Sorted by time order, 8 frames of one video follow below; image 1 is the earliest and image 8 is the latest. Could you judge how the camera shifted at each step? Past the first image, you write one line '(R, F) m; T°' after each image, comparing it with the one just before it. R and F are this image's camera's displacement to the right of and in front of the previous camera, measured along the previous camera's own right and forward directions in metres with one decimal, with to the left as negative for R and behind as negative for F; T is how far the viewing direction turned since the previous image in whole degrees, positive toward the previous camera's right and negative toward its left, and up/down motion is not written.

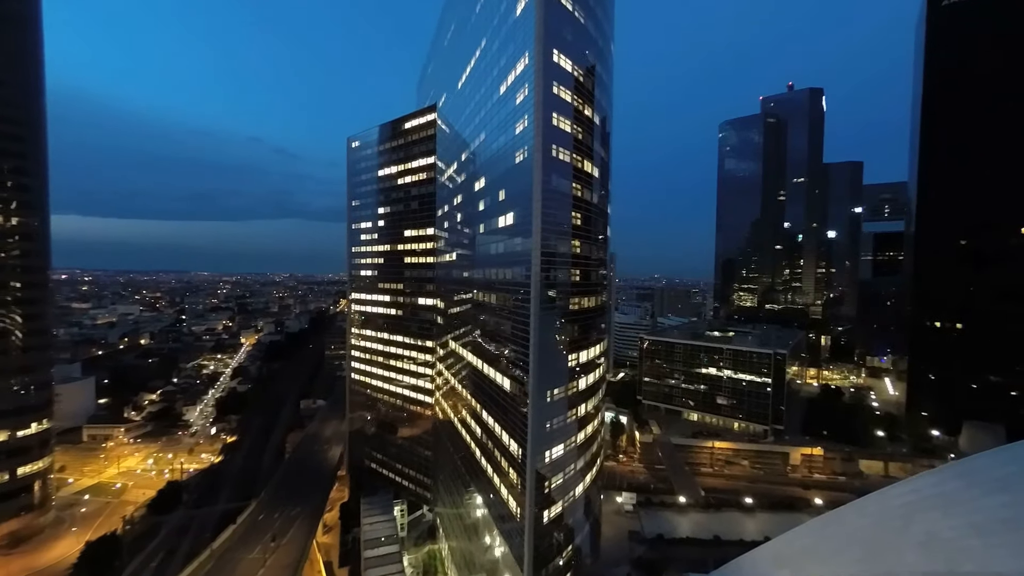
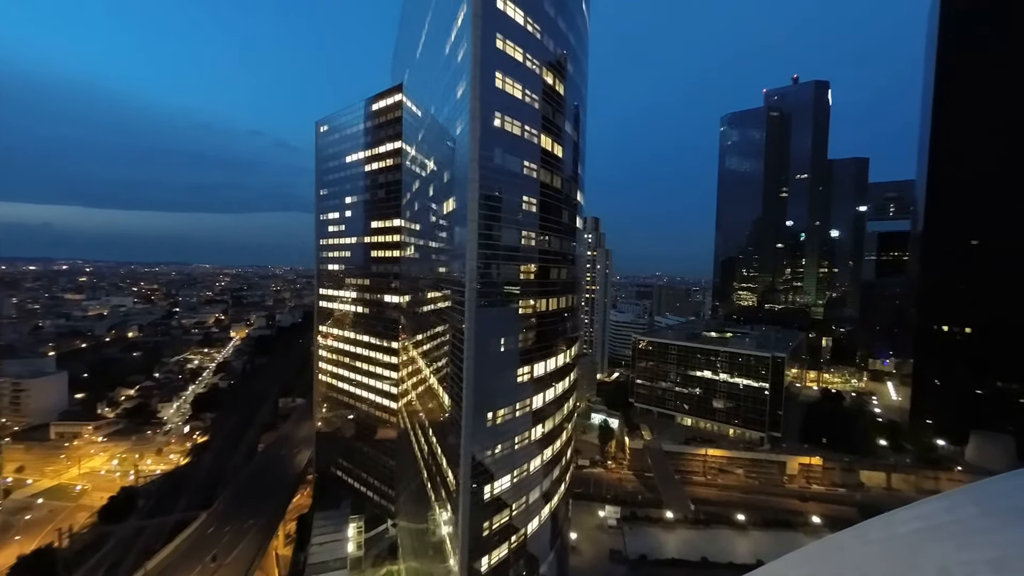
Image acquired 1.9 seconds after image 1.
(+1.4, +1.9) m; 0°
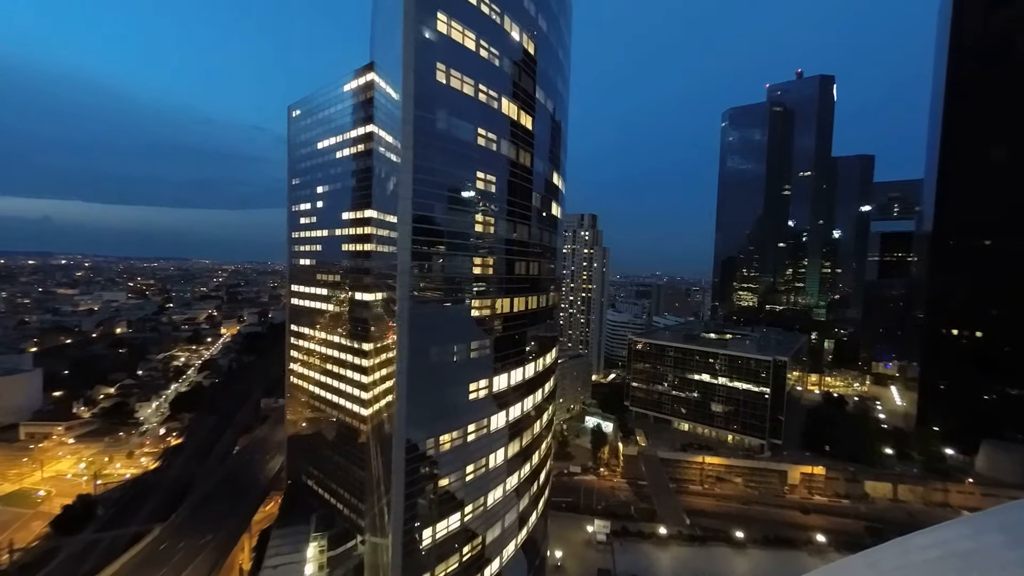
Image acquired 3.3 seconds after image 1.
(+0.9, +1.7) m; 0°
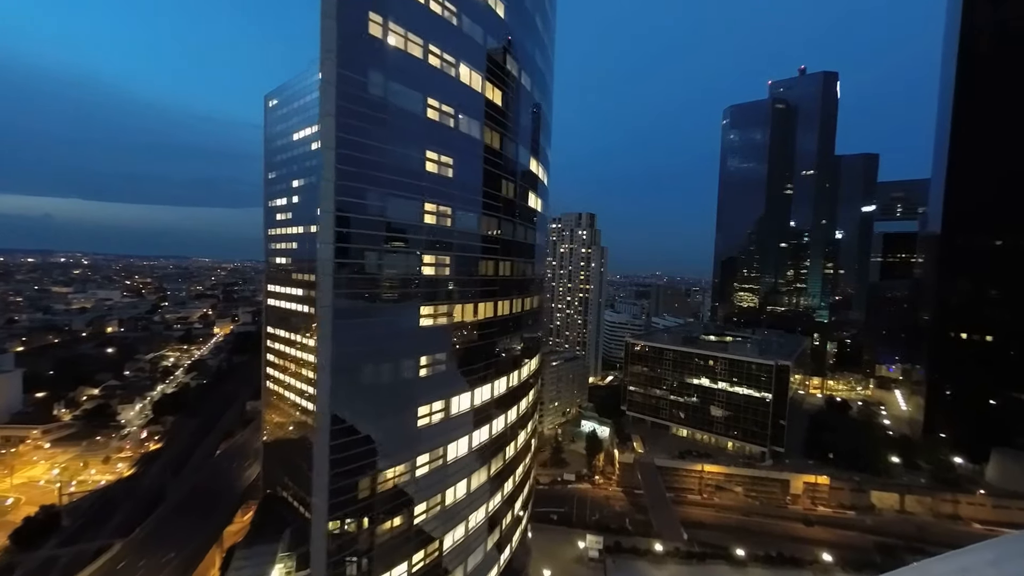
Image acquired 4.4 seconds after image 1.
(+0.6, +1.3) m; 0°
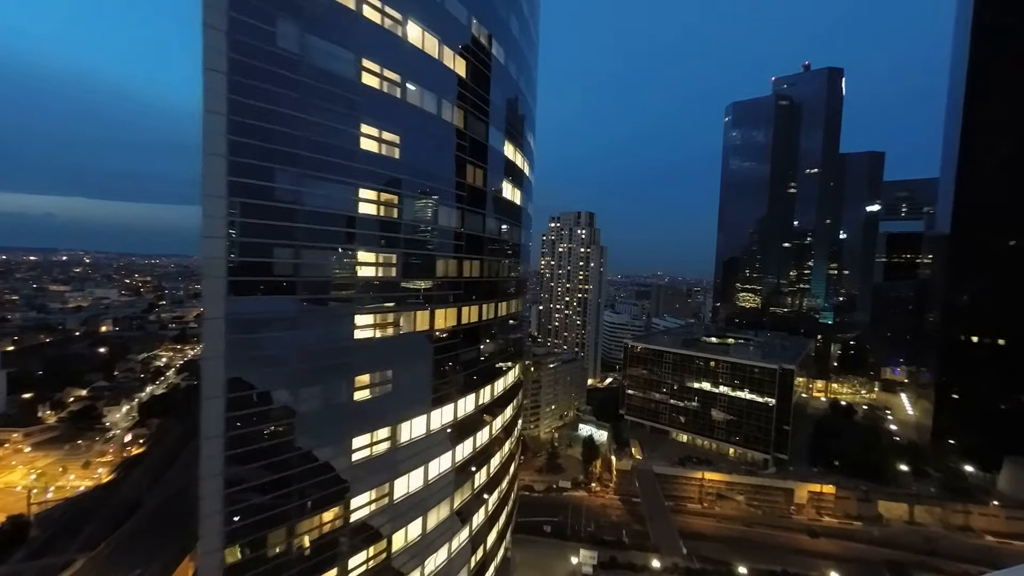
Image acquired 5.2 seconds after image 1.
(+0.5, +1.2) m; 0°
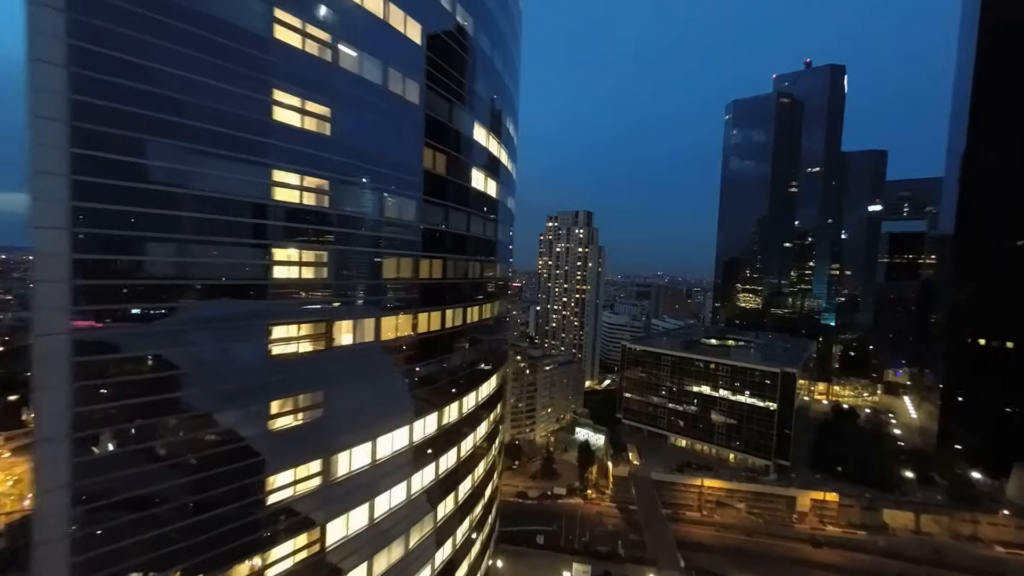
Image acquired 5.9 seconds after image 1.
(+0.5, +1.0) m; 0°
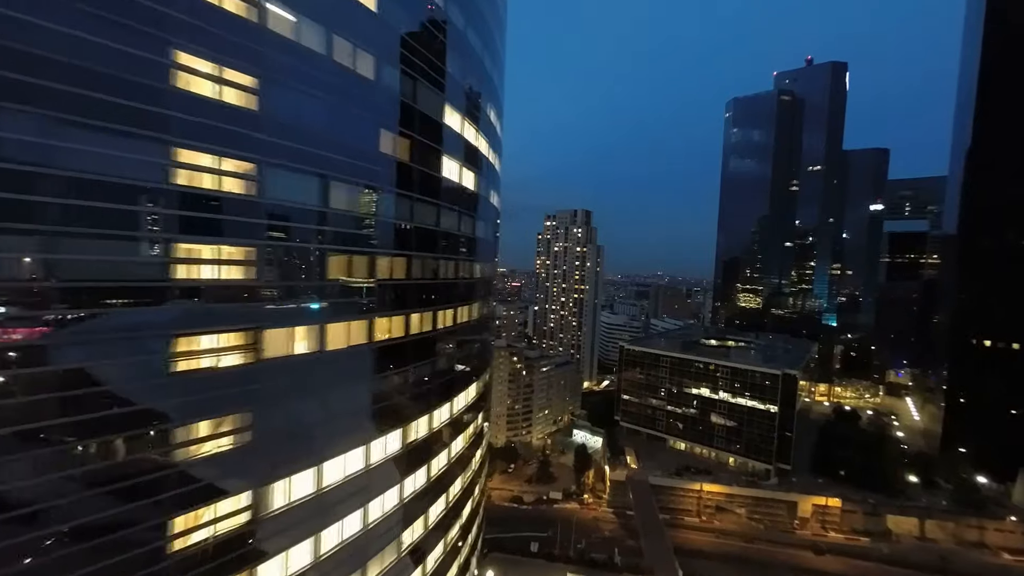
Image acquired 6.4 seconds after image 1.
(+0.4, +0.7) m; 0°
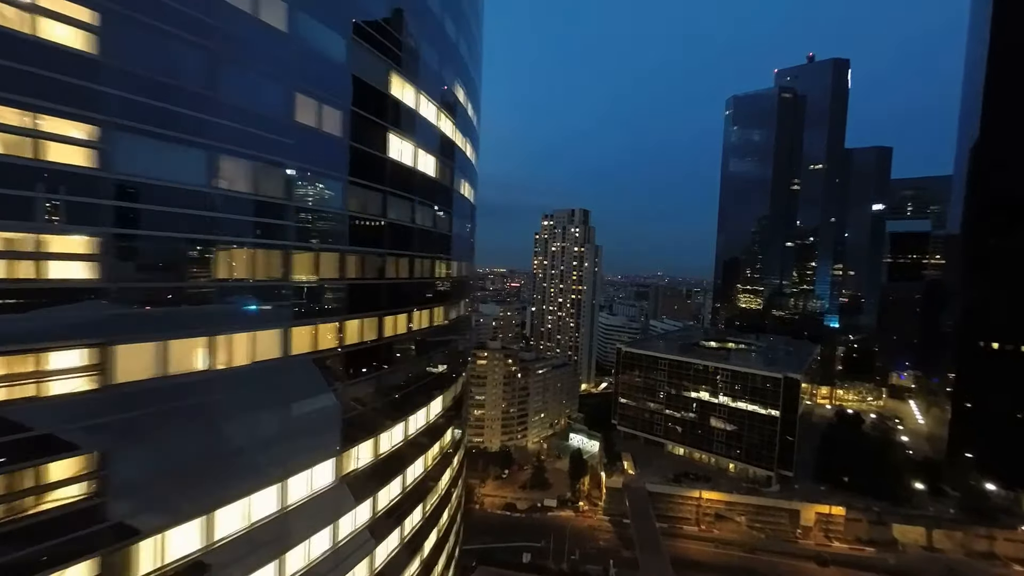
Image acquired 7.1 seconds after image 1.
(+0.5, +1.0) m; 0°
